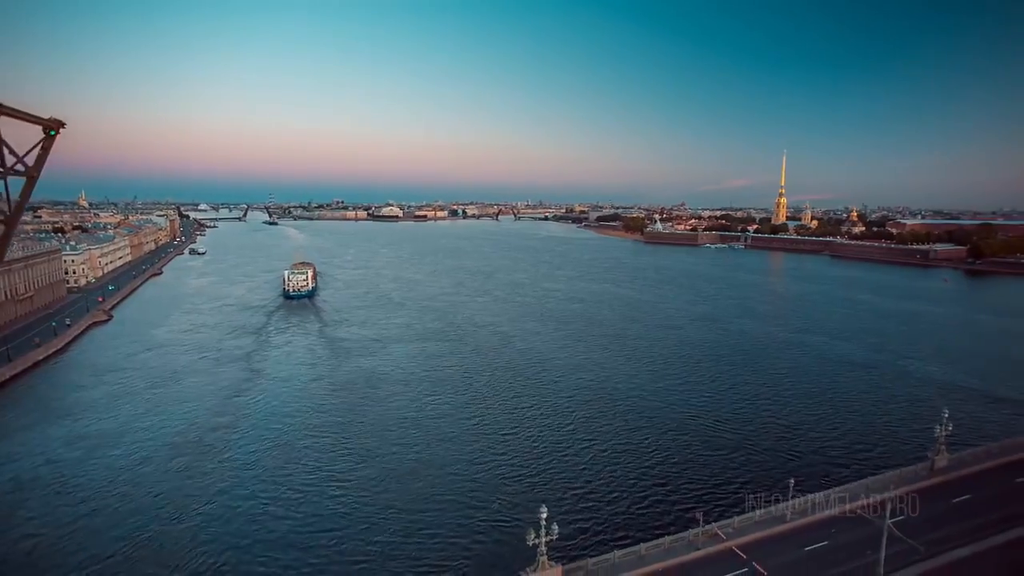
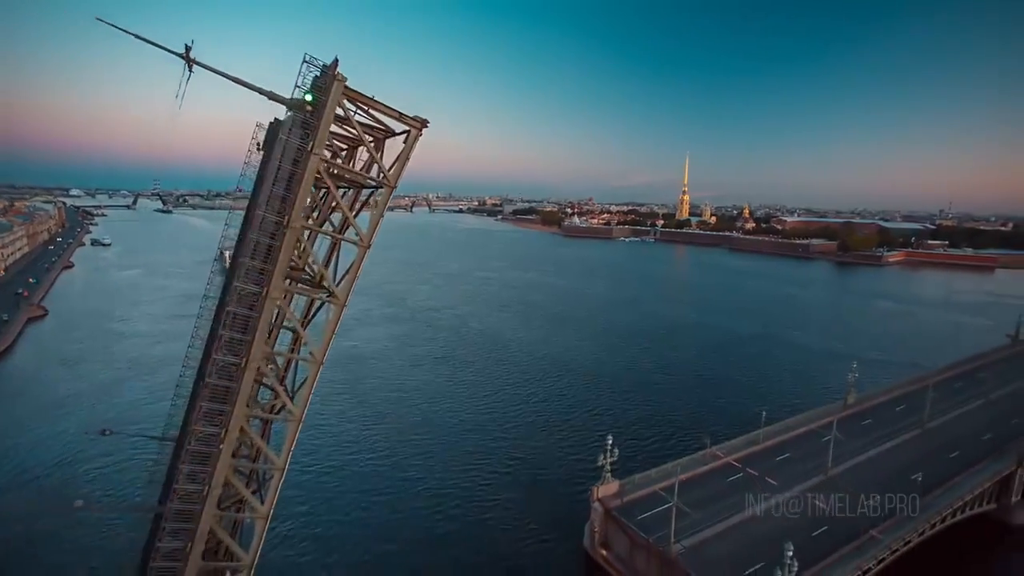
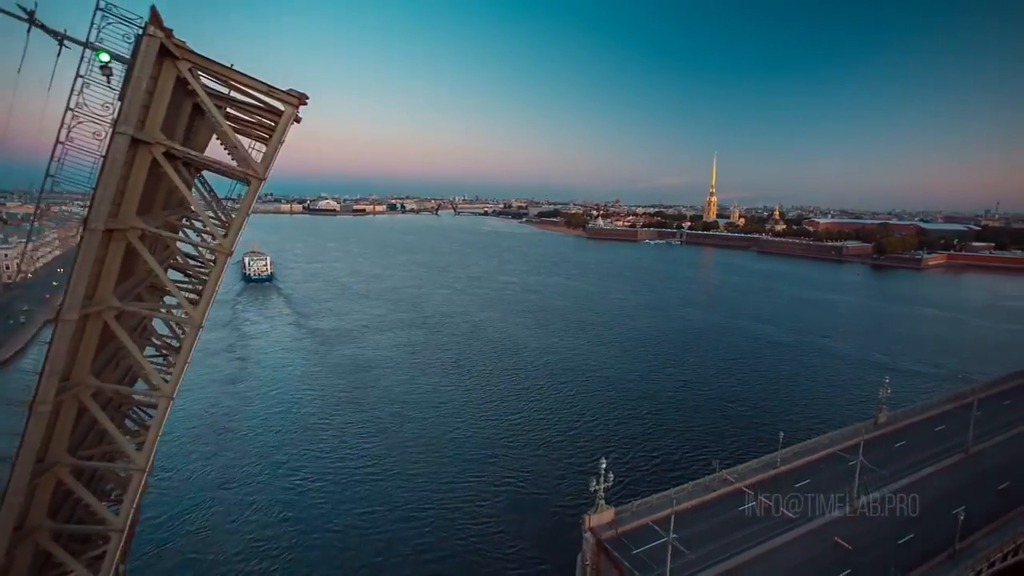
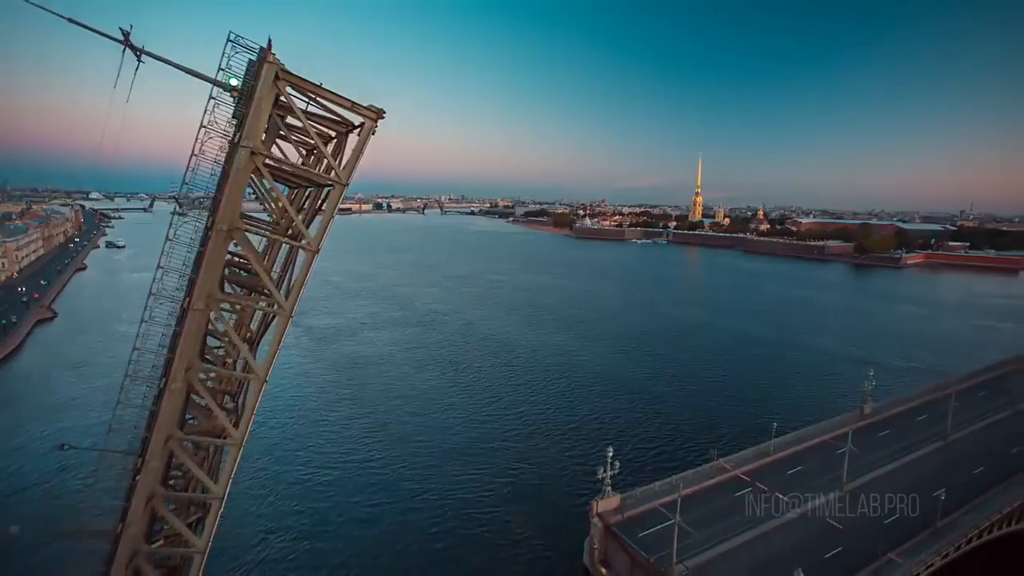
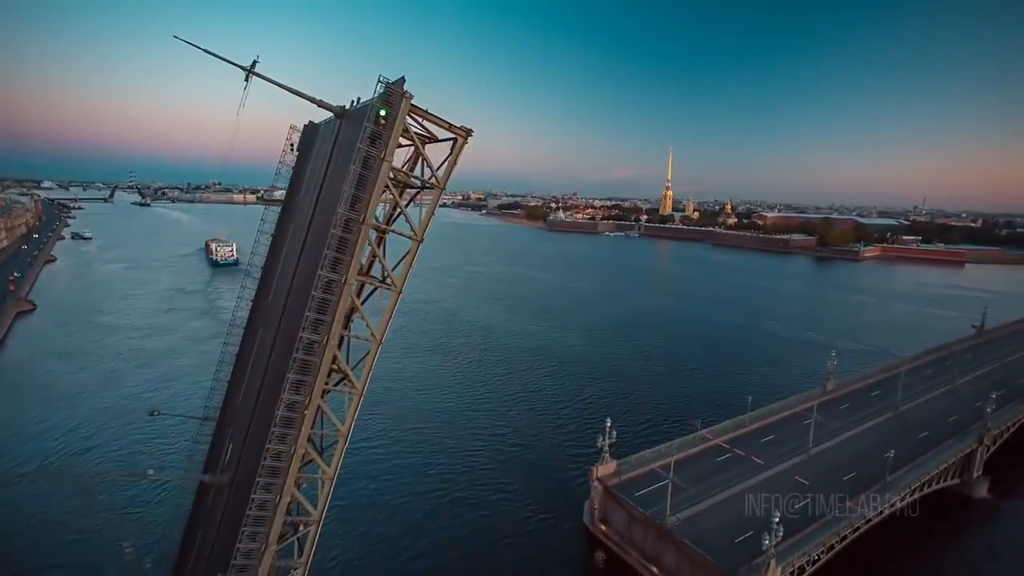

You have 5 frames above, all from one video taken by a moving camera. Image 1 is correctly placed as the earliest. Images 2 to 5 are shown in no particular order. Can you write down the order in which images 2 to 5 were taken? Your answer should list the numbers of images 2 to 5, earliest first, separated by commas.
3, 4, 2, 5
